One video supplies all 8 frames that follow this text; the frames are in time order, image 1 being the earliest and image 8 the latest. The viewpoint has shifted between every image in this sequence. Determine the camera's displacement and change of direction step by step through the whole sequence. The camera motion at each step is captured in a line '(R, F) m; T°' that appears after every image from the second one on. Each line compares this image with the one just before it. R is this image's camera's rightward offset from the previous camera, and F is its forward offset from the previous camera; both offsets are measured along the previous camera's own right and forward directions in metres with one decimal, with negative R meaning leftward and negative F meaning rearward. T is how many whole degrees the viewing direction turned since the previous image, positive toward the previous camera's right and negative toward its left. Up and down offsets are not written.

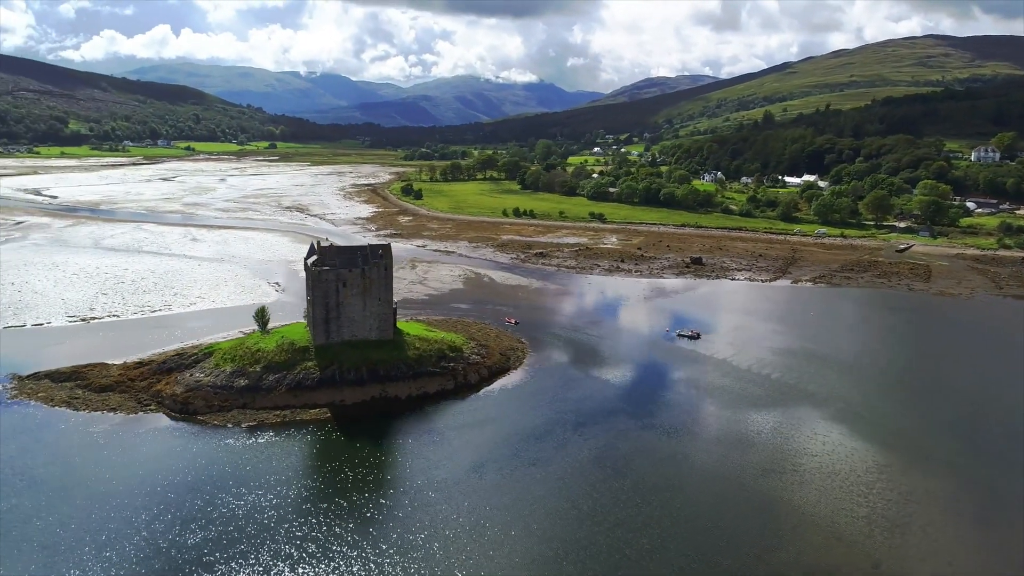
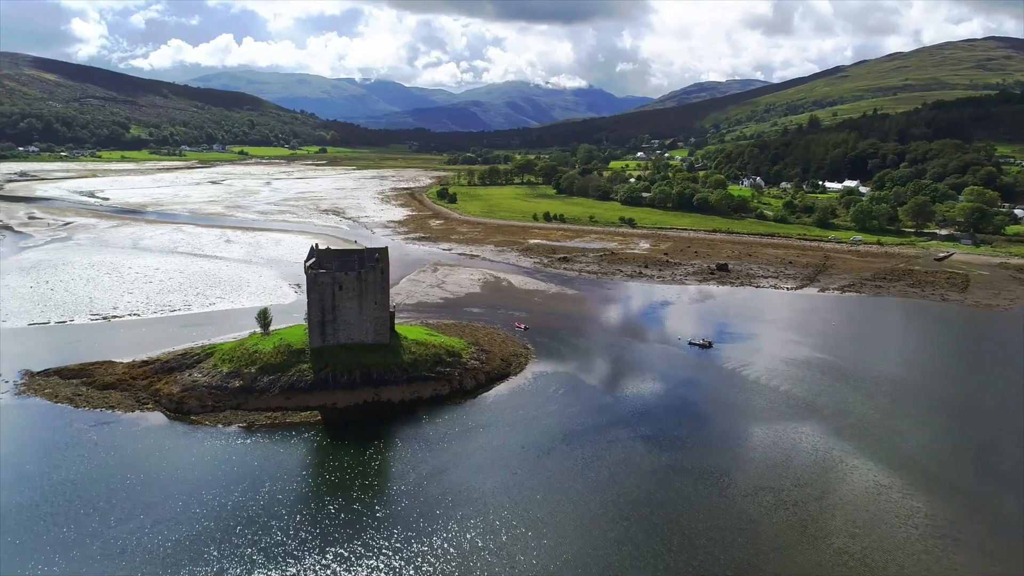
(+1.6, +0.4) m; -3°
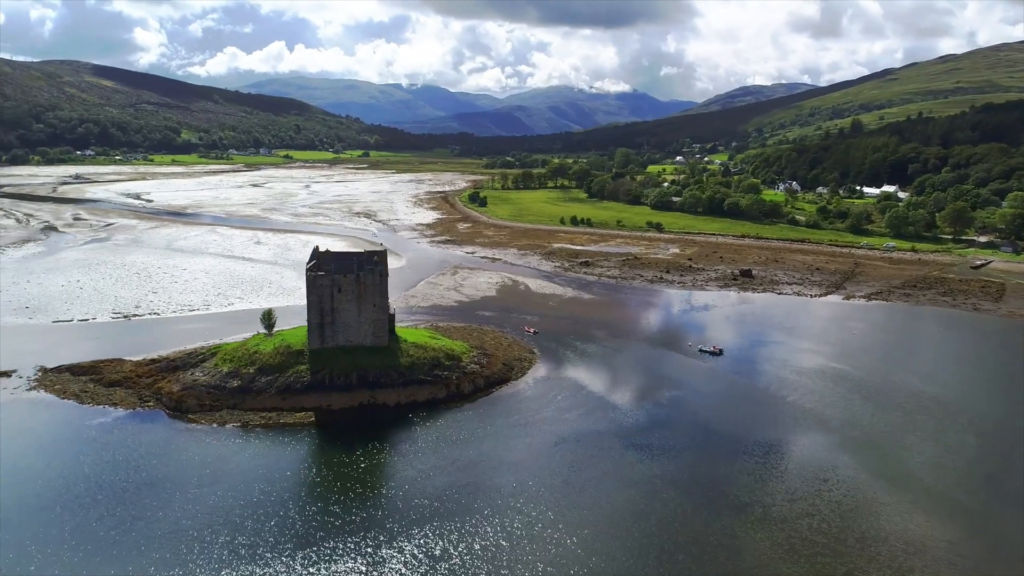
(+1.3, +0.2) m; -3°
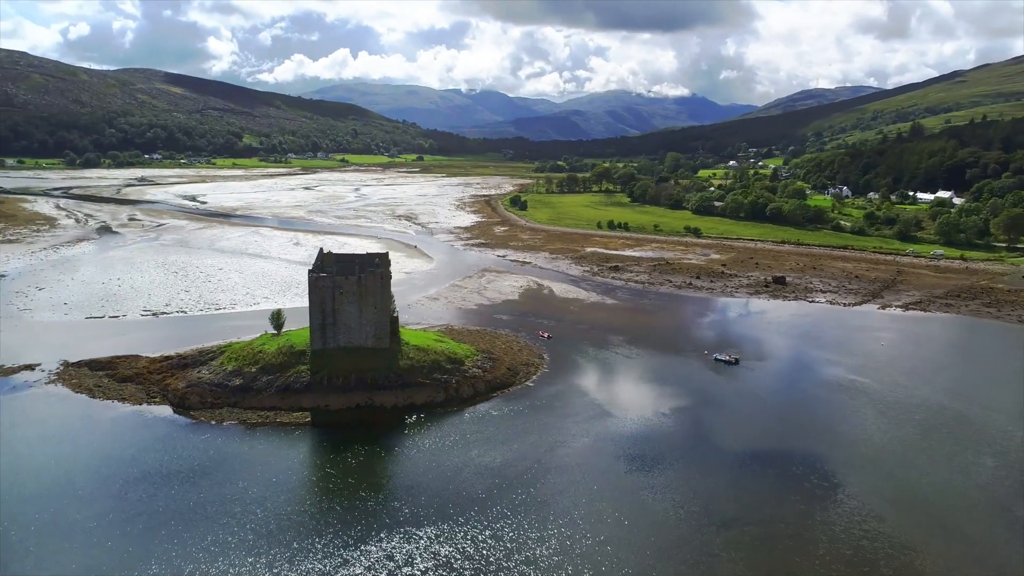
(+1.7, +0.3) m; -4°
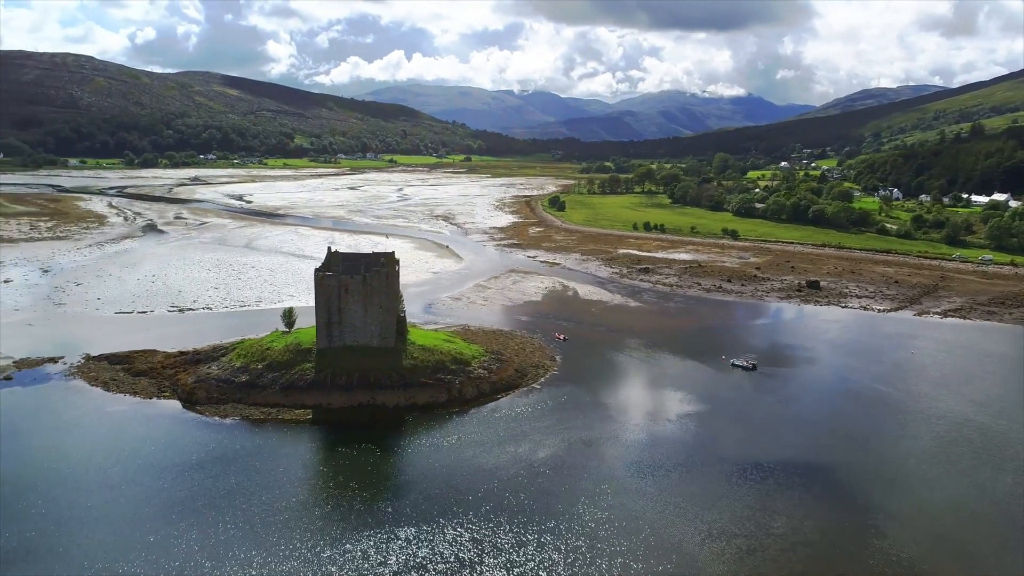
(+1.4, +0.3) m; -4°
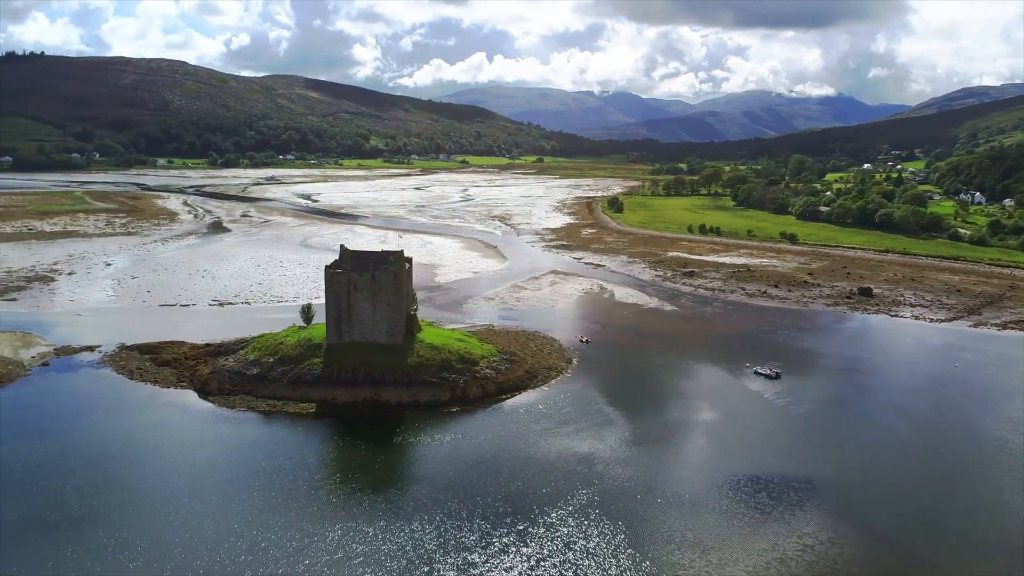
(+2.1, +0.3) m; -6°
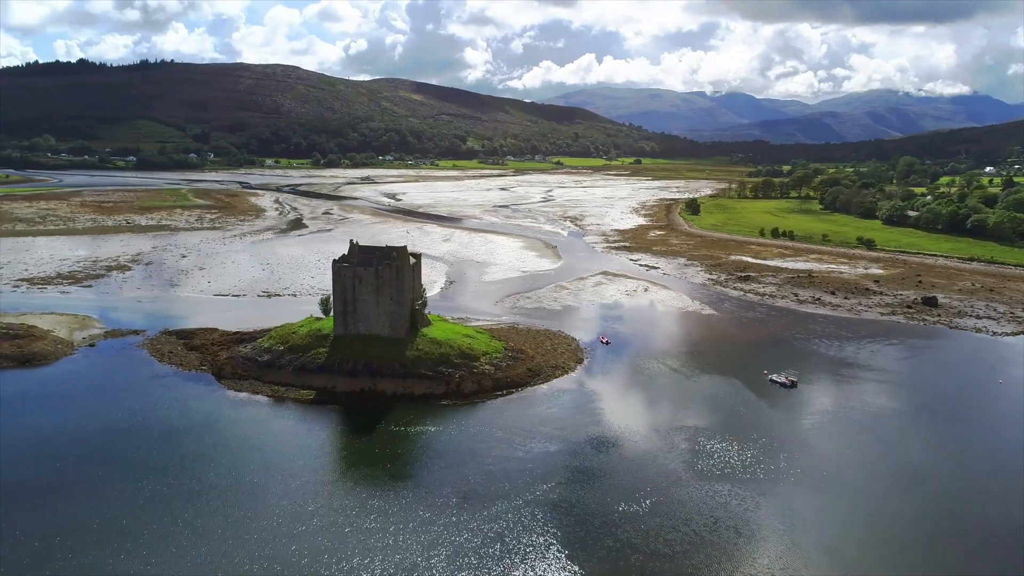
(+3.3, +0.1) m; -7°
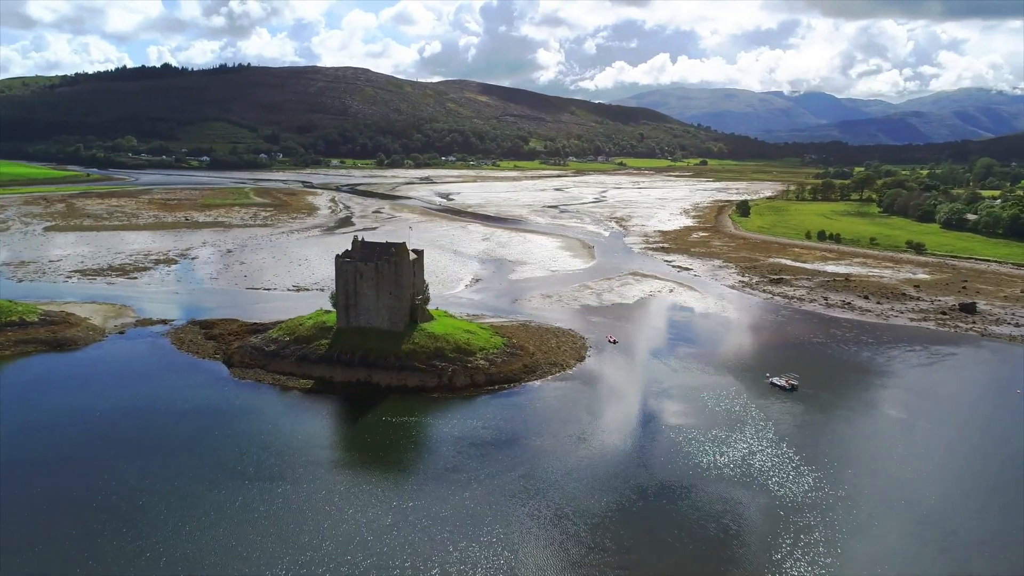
(+2.4, -0.3) m; -5°
